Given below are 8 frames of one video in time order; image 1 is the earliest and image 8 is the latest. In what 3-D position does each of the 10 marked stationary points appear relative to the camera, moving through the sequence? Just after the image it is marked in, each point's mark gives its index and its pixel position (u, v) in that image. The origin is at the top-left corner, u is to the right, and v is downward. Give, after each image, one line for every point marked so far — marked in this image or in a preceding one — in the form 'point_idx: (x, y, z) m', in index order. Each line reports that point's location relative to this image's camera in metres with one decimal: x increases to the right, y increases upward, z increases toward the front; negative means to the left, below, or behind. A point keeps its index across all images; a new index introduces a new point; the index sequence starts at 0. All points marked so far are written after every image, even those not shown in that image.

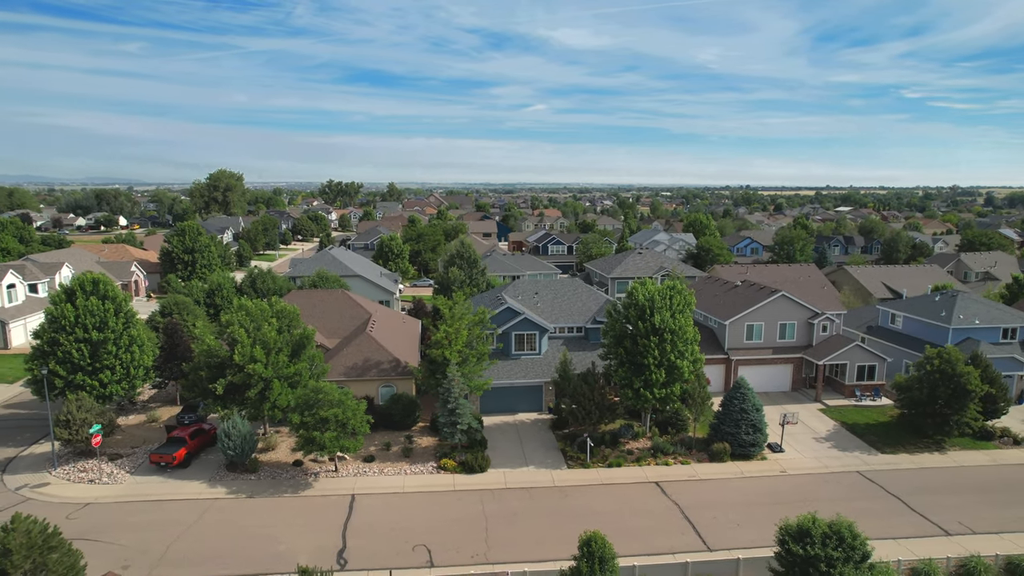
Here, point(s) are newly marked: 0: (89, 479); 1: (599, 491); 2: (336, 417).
0: (-12.2, -5.4, +19.8) m
1: (+2.5, -5.8, +19.6) m
2: (-5.1, -3.7, +19.8) m
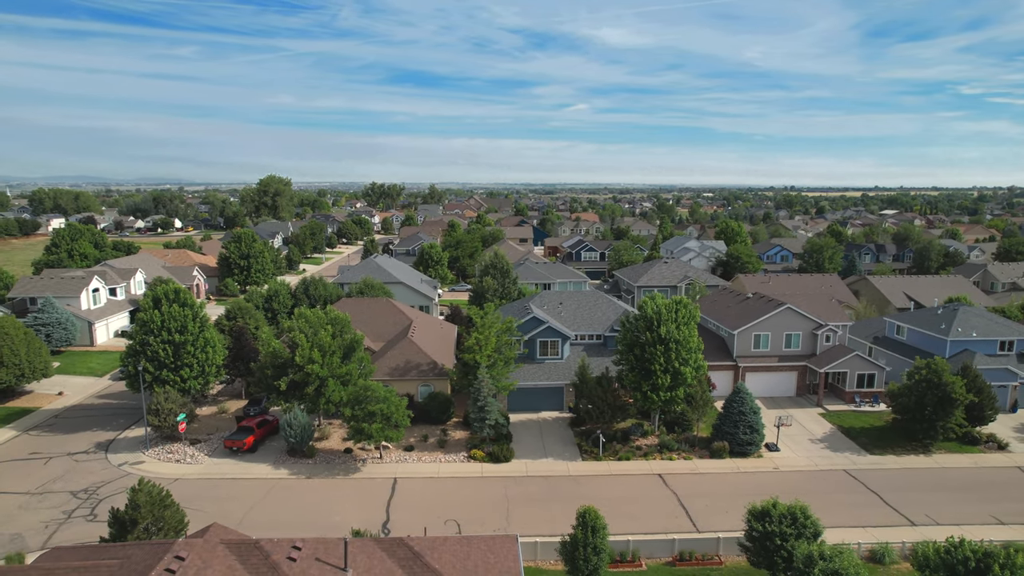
0: (-11.5, -5.8, +23.4) m
1: (+3.1, -6.2, +22.4) m
2: (-4.4, -4.1, +23.1) m
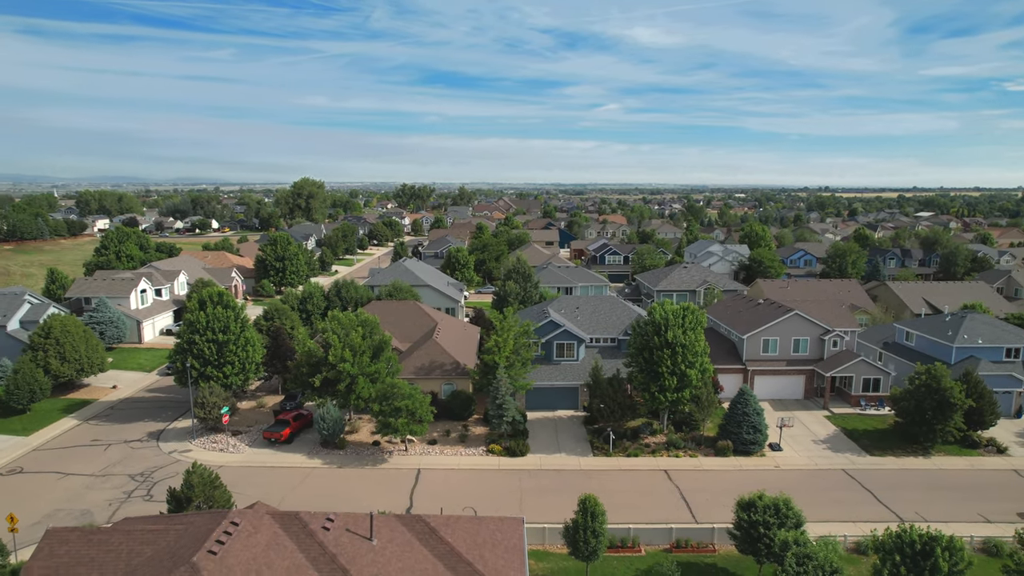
0: (-10.9, -5.9, +25.6) m
1: (+3.6, -6.5, +24.0) m
2: (-3.8, -4.3, +25.0) m
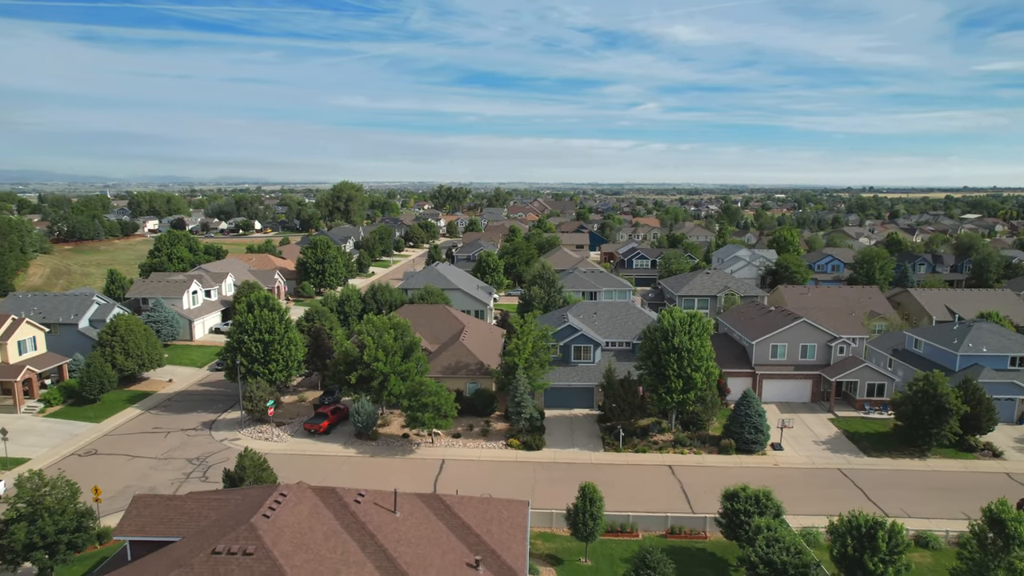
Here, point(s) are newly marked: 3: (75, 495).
0: (-10.2, -6.1, +28.4) m
1: (+4.2, -6.8, +26.0) m
2: (-3.1, -4.6, +27.4) m
3: (-10.7, -5.1, +16.9) m
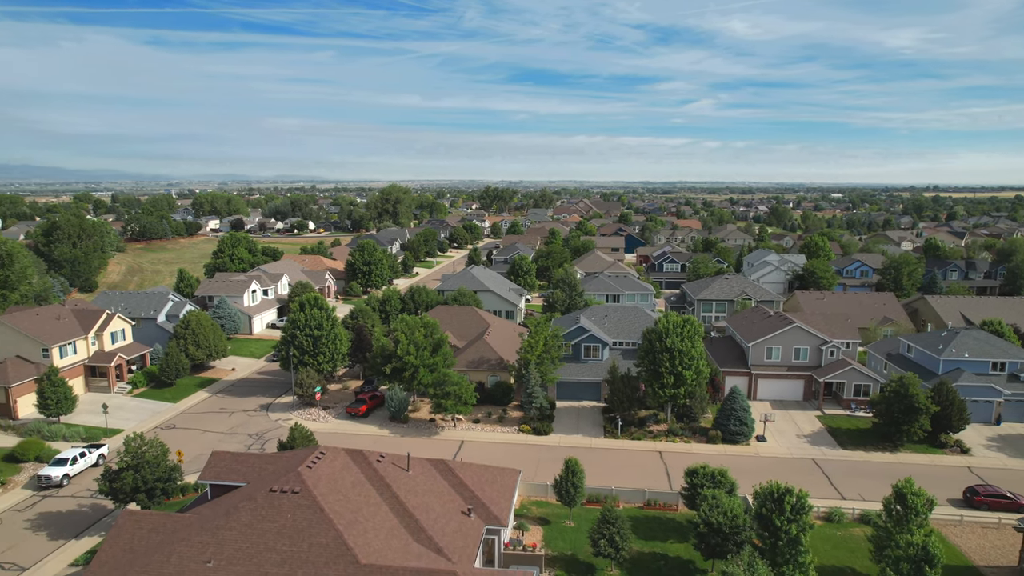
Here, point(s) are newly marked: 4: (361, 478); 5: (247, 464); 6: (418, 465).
0: (-9.6, -6.3, +33.1) m
1: (+4.6, -7.1, +29.7) m
2: (-2.6, -4.8, +31.6) m
3: (-10.9, -5.2, +21.7) m
4: (-4.0, -5.0, +18.0) m
5: (-7.3, -4.9, +19.0) m
6: (-2.7, -5.1, +19.8) m
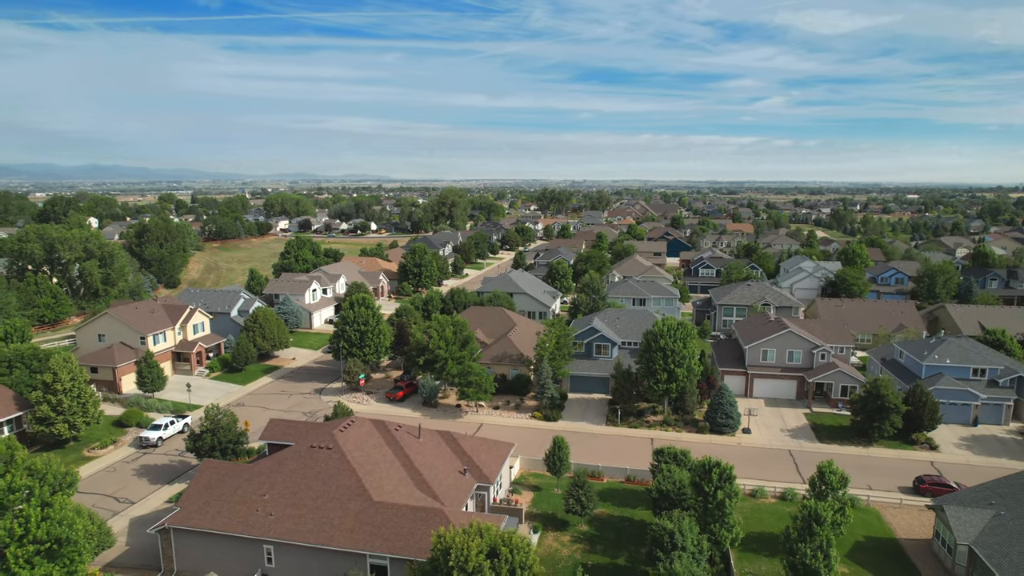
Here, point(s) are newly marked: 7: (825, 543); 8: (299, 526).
0: (-8.7, -6.4, +38.7) m
1: (+5.1, -7.4, +34.1) m
2: (-1.9, -5.0, +36.6) m
3: (-11.0, -5.3, +27.4) m
4: (-4.4, -5.2, +23.2) m
5: (-7.6, -5.0, +24.5) m
6: (-3.0, -5.3, +24.8) m
7: (+9.0, -7.3, +19.7) m
8: (-6.0, -6.8, +19.5) m
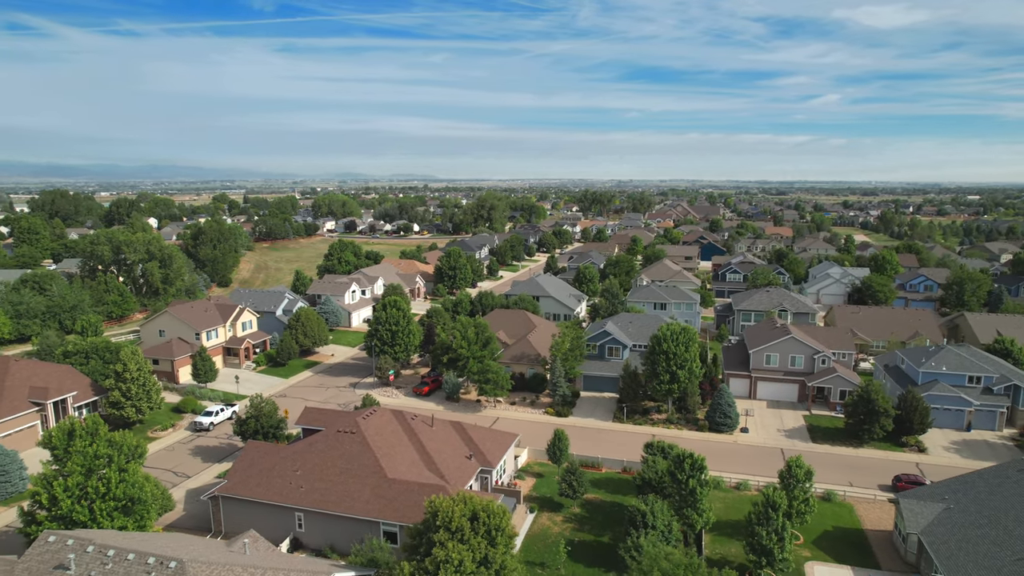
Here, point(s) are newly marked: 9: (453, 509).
0: (-7.7, -6.6, +42.4) m
1: (+5.8, -7.8, +36.9) m
2: (-1.0, -5.3, +39.9) m
3: (-10.8, -5.5, +31.3) m
4: (-4.4, -5.5, +26.6) m
5: (-7.6, -5.3, +28.1) m
6: (-2.9, -5.6, +28.2) m
7: (+8.7, -7.7, +22.3) m
8: (-6.3, -7.0, +23.1) m
9: (-1.5, -5.6, +17.4) m
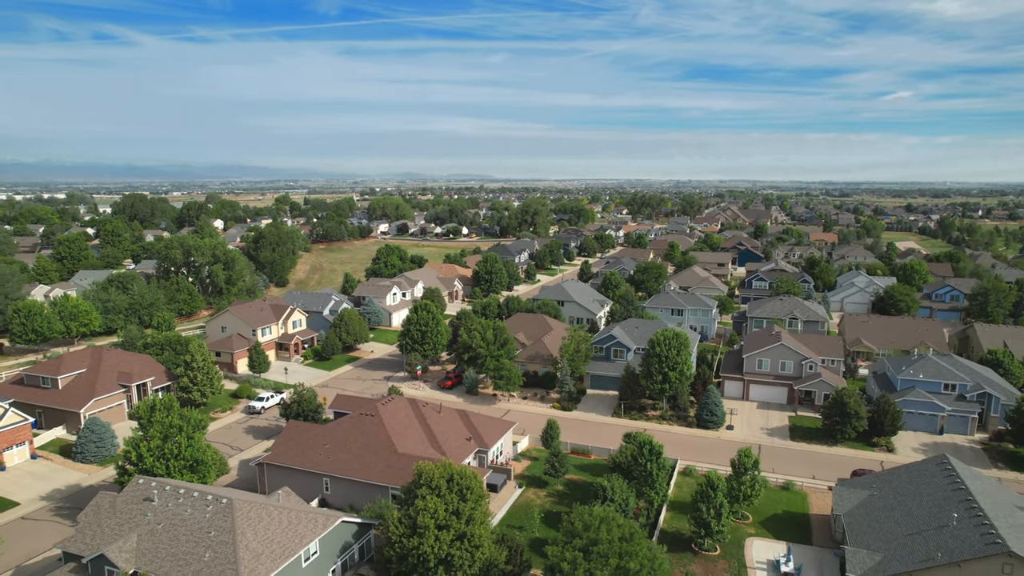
0: (-6.8, -7.0, +47.9) m
1: (+6.2, -8.4, +41.4) m
2: (-0.3, -5.8, +44.9) m
3: (-10.7, -5.8, +37.1) m
4: (-4.7, -5.9, +32.0) m
5: (-7.7, -5.6, +33.7) m
6: (-3.1, -6.0, +33.4) m
7: (+8.0, -8.3, +26.6) m
8: (-6.9, -7.4, +28.6) m
9: (-2.5, -6.0, +22.5) m
